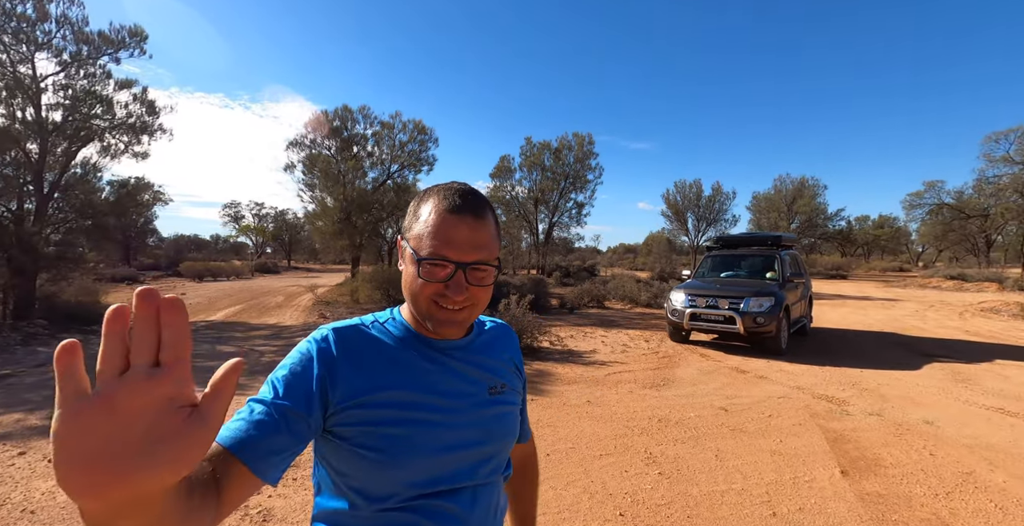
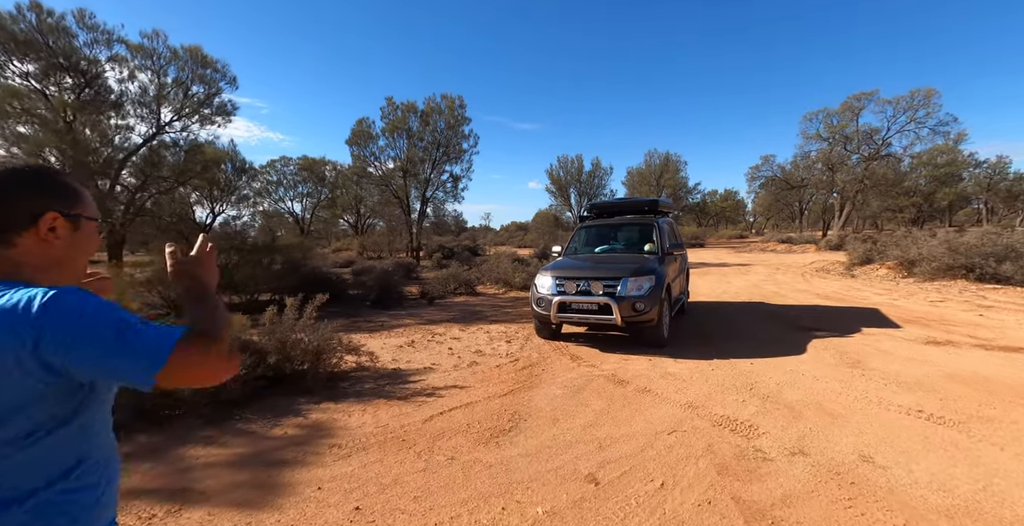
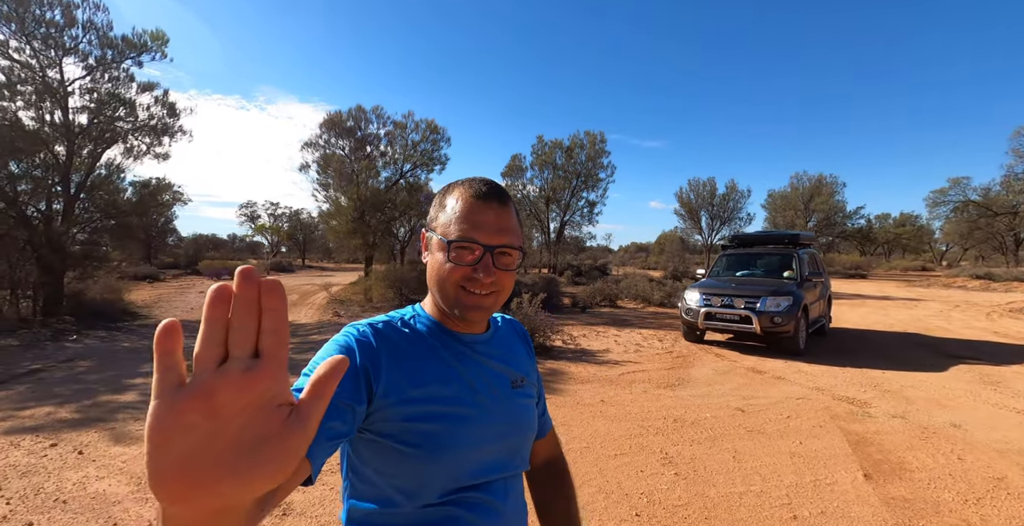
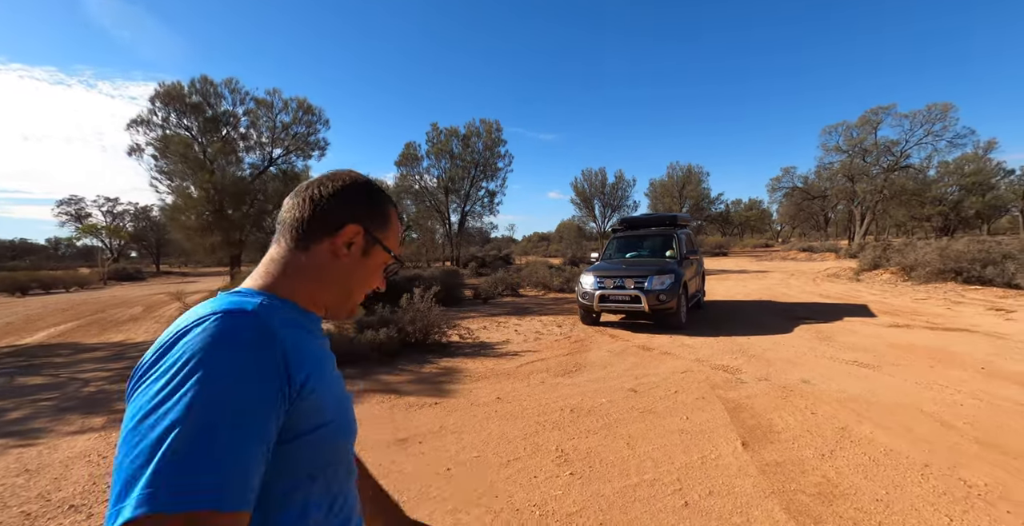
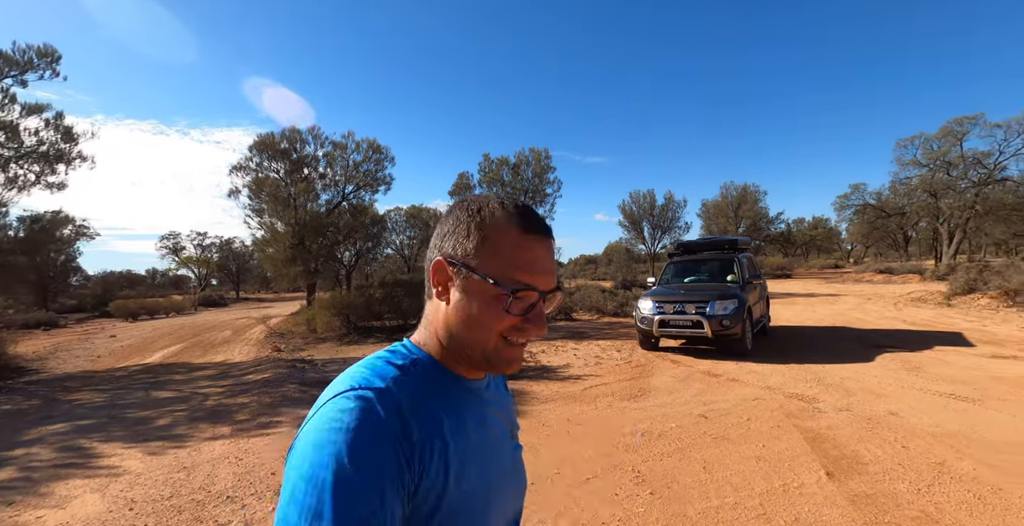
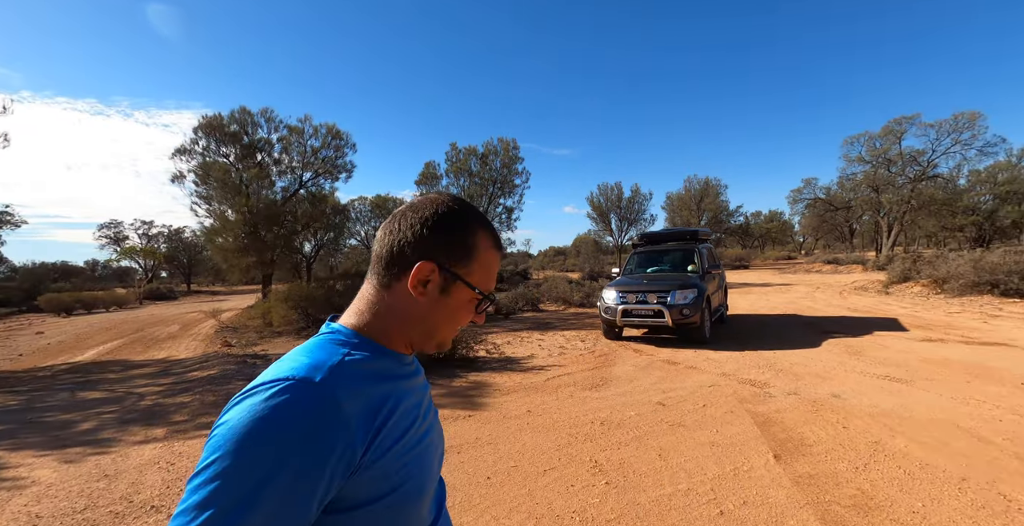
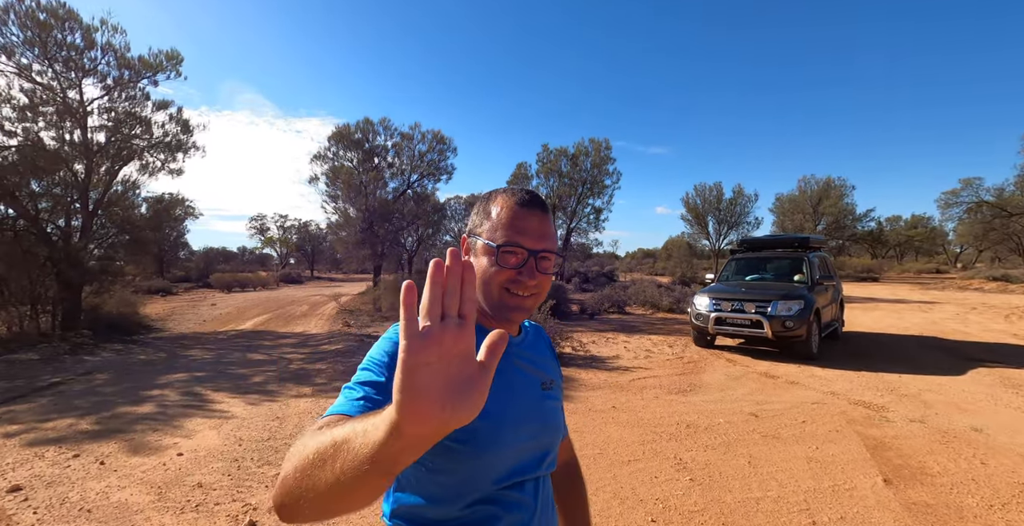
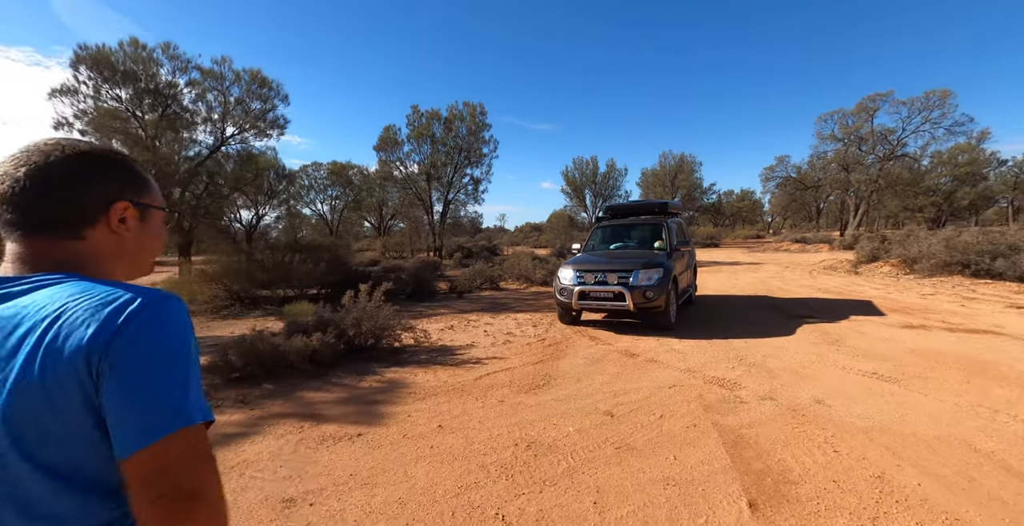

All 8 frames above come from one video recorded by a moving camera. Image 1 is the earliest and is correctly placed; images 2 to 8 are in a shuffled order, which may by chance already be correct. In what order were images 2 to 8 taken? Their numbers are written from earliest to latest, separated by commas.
3, 7, 5, 6, 4, 8, 2
